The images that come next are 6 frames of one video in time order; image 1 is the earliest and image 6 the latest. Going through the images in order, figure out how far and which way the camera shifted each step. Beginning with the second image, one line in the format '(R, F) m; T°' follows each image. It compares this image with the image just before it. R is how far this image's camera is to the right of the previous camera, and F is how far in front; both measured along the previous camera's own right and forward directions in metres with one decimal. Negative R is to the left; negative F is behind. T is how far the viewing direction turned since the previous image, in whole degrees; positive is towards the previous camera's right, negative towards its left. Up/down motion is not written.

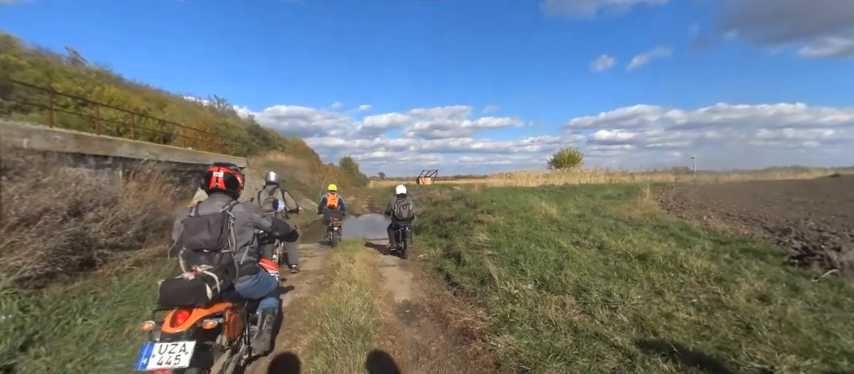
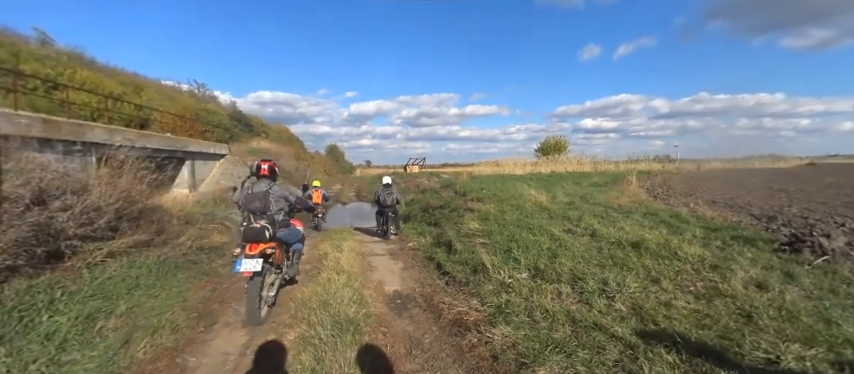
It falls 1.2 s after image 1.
(-0.1, +0.2) m; +2°
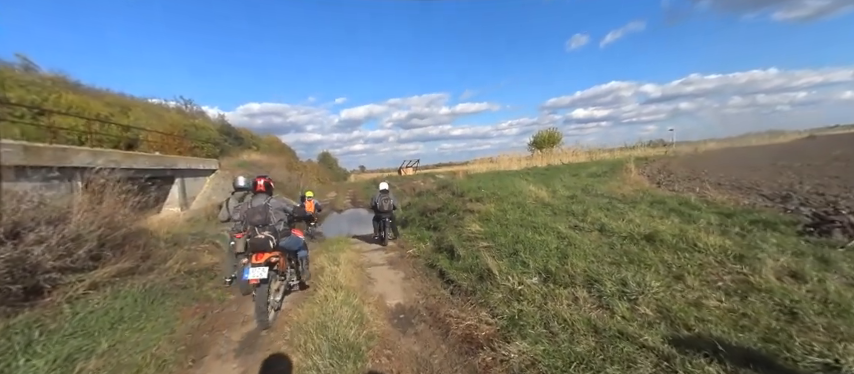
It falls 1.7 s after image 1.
(0.0, +0.3) m; +1°
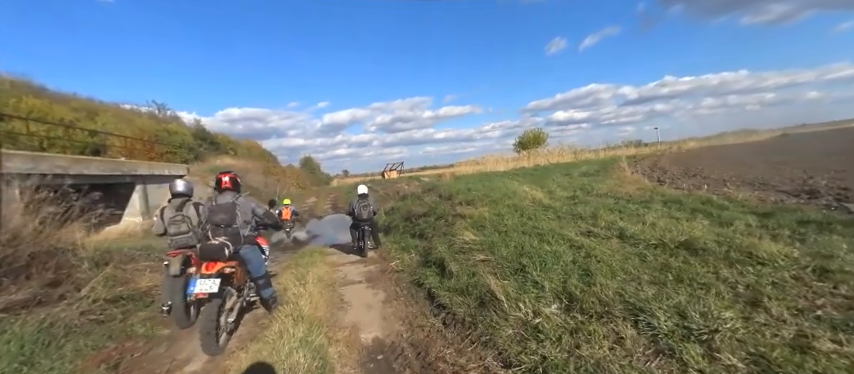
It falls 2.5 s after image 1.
(0.0, +1.1) m; +3°
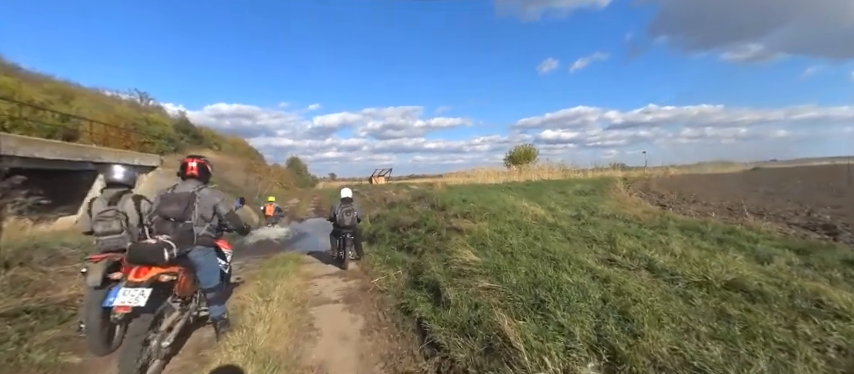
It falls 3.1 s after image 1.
(-0.1, +0.8) m; +2°
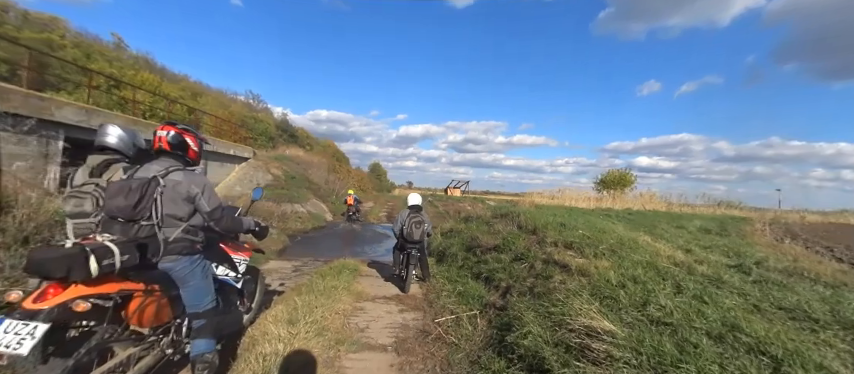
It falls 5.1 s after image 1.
(-0.3, +1.5) m; -13°
